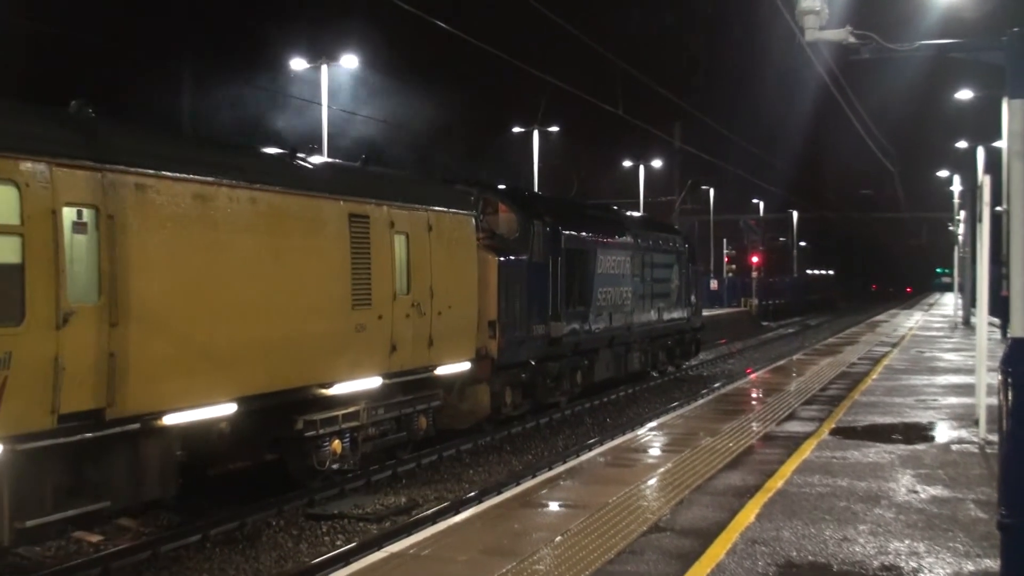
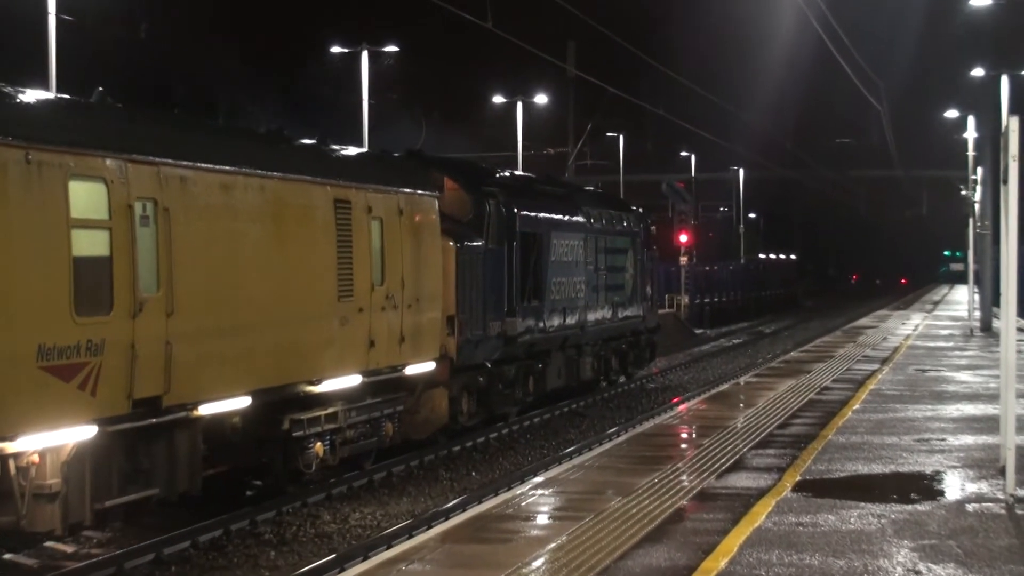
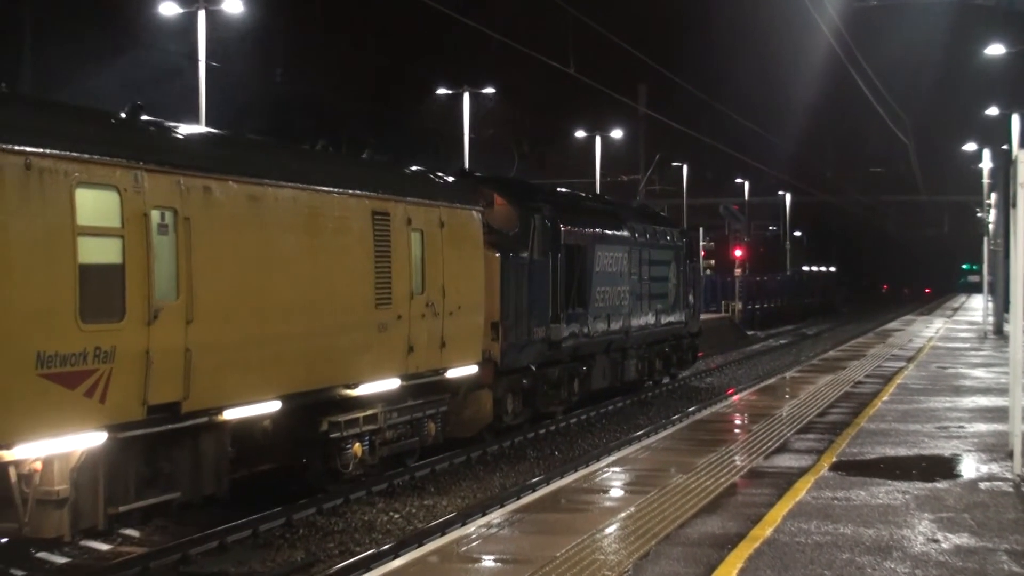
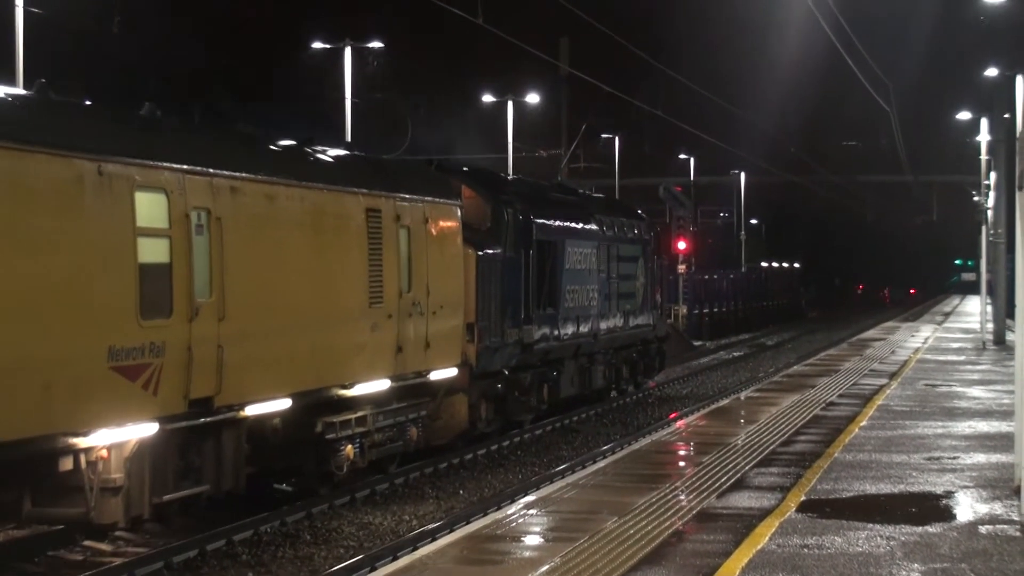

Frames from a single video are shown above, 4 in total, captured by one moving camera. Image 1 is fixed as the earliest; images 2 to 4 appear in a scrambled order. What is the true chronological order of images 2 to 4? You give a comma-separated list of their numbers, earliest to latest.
3, 2, 4
